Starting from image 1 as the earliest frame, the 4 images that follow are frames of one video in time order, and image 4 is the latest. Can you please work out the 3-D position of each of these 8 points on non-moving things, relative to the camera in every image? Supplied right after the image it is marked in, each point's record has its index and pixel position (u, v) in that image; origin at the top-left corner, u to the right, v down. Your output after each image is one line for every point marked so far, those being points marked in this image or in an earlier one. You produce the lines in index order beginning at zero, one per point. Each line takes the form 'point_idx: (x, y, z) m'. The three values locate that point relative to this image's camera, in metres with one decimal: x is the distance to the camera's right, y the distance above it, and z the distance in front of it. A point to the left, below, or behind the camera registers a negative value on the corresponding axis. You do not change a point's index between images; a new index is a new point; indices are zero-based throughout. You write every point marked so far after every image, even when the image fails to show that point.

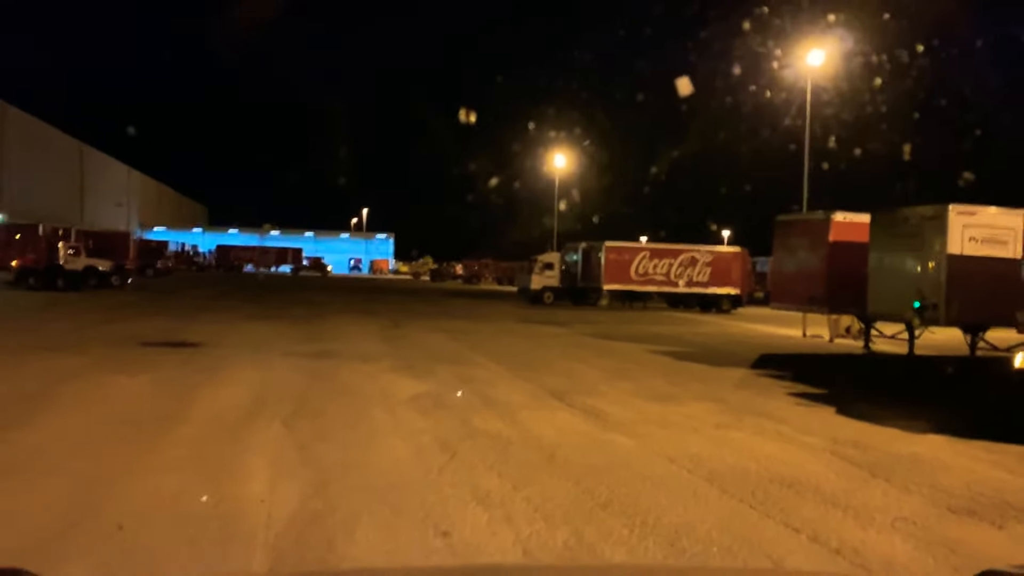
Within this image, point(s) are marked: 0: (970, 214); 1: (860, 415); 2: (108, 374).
0: (+9.6, +1.6, +18.8) m
1: (+5.1, -1.8, +13.1) m
2: (-6.3, -1.4, +13.9) m
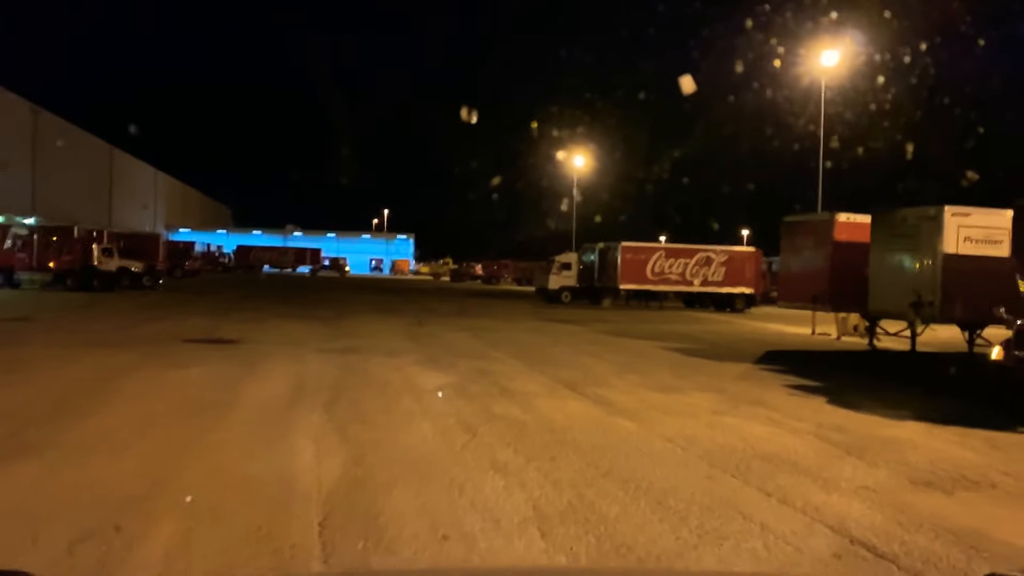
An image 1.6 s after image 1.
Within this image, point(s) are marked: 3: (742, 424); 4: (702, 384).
0: (+10.0, +1.6, +19.8) m
1: (+5.3, -1.8, +14.2) m
2: (-6.0, -1.3, +15.2) m
3: (+3.0, -1.8, +11.7) m
4: (+3.3, -1.7, +15.7) m
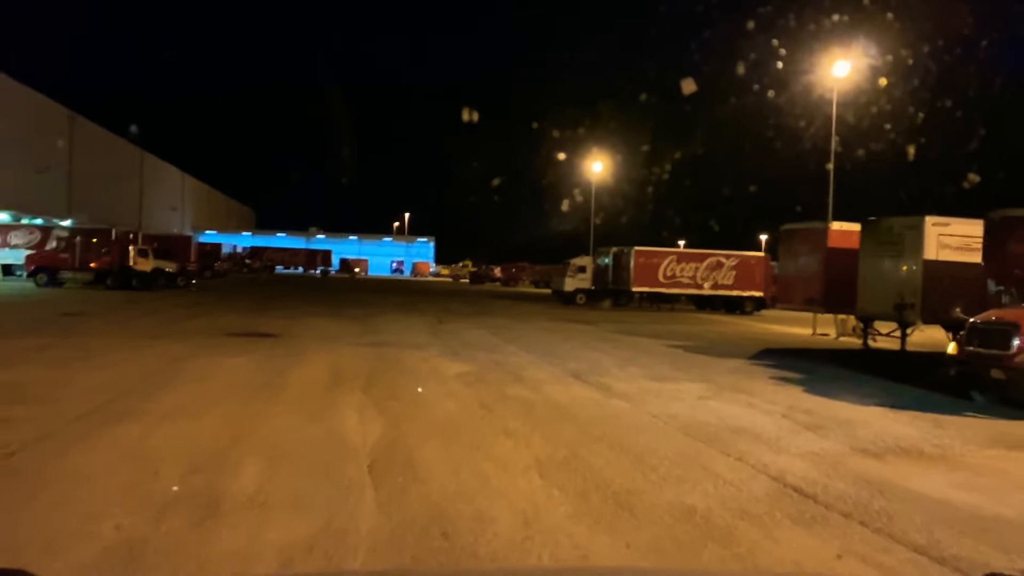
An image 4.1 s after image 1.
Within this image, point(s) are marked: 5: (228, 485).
0: (+10.3, +1.5, +21.5) m
1: (+5.5, -1.8, +15.9) m
2: (-5.7, -1.3, +17.3) m
3: (+3.2, -1.8, +13.5) m
4: (+3.6, -1.7, +17.5) m
5: (-2.5, -1.7, +7.9) m
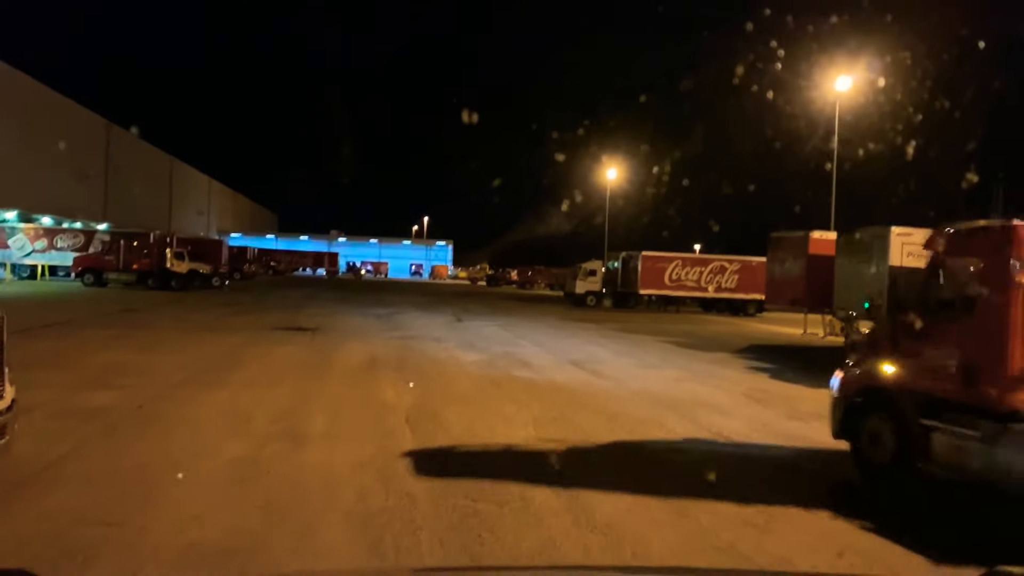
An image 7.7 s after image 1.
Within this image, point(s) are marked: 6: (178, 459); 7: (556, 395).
0: (+10.6, +1.4, +24.1) m
1: (+5.7, -1.9, +18.6) m
2: (-5.6, -1.3, +20.2) m
3: (+3.3, -1.8, +16.3) m
4: (+3.7, -1.7, +20.3) m
5: (-2.5, -1.7, +10.7) m
6: (-3.4, -1.8, +9.2) m
7: (+0.7, -1.7, +14.2) m
